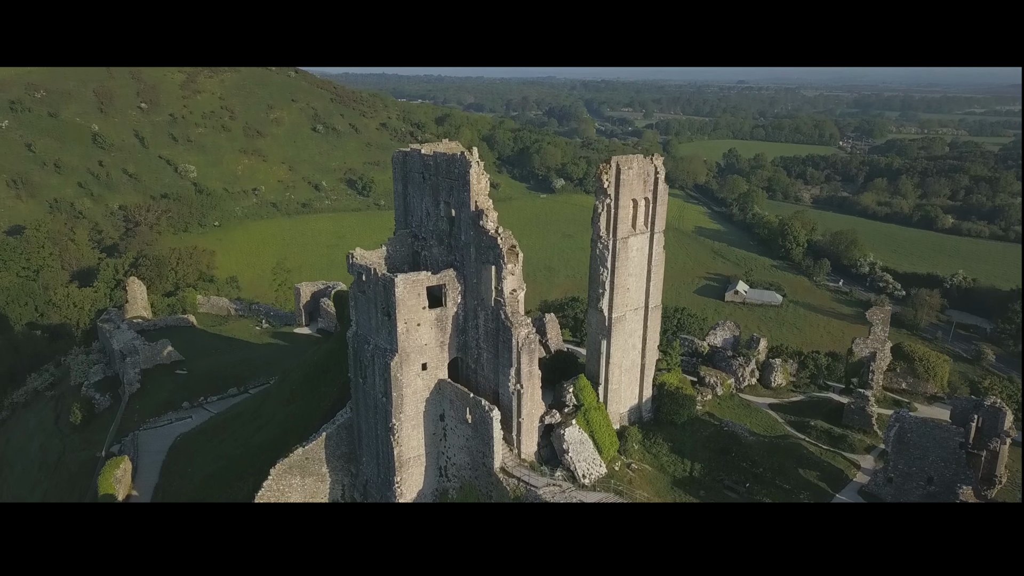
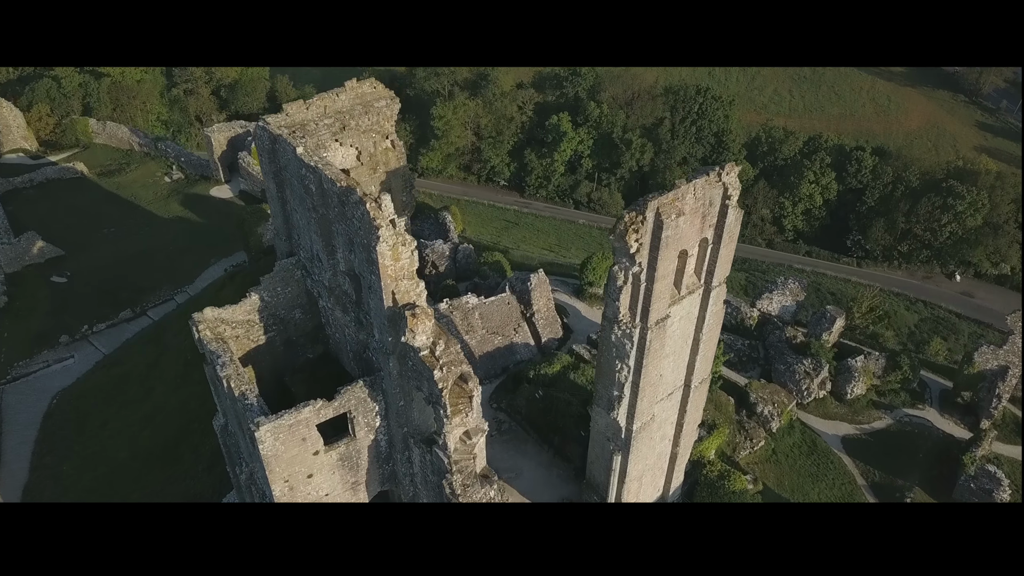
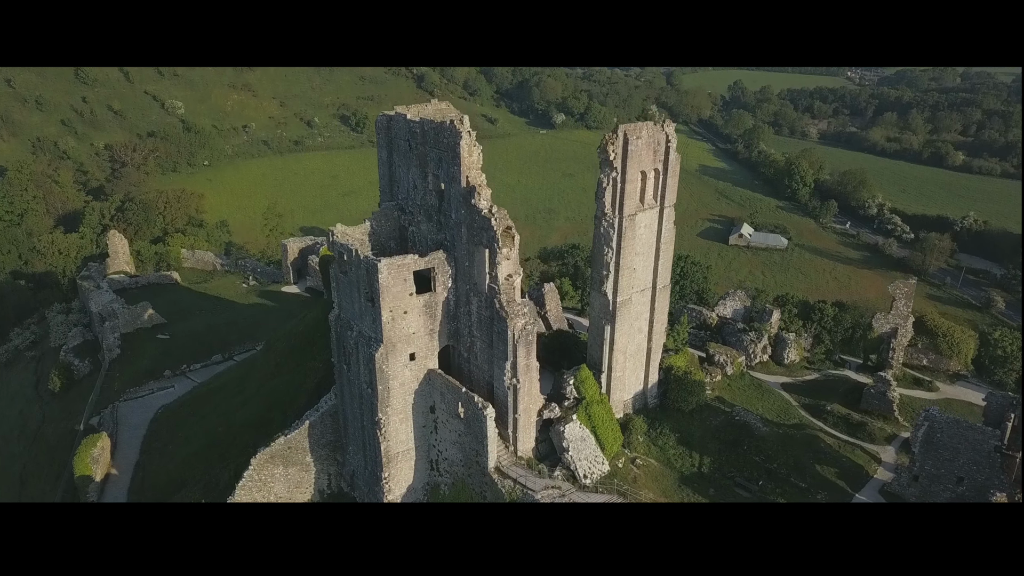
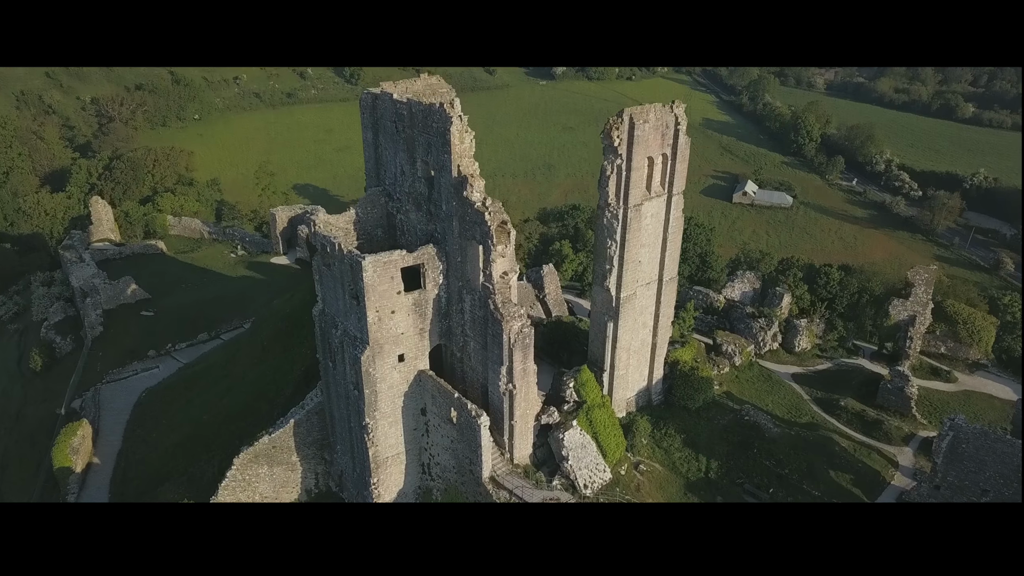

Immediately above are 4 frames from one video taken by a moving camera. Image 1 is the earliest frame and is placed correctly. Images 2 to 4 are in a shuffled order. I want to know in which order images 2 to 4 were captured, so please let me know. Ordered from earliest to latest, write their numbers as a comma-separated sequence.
3, 4, 2
